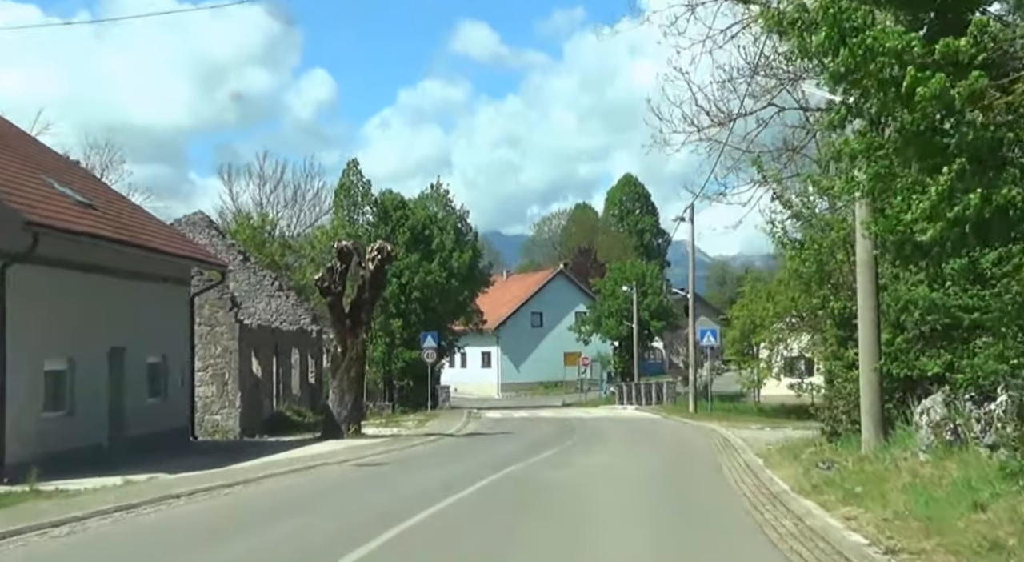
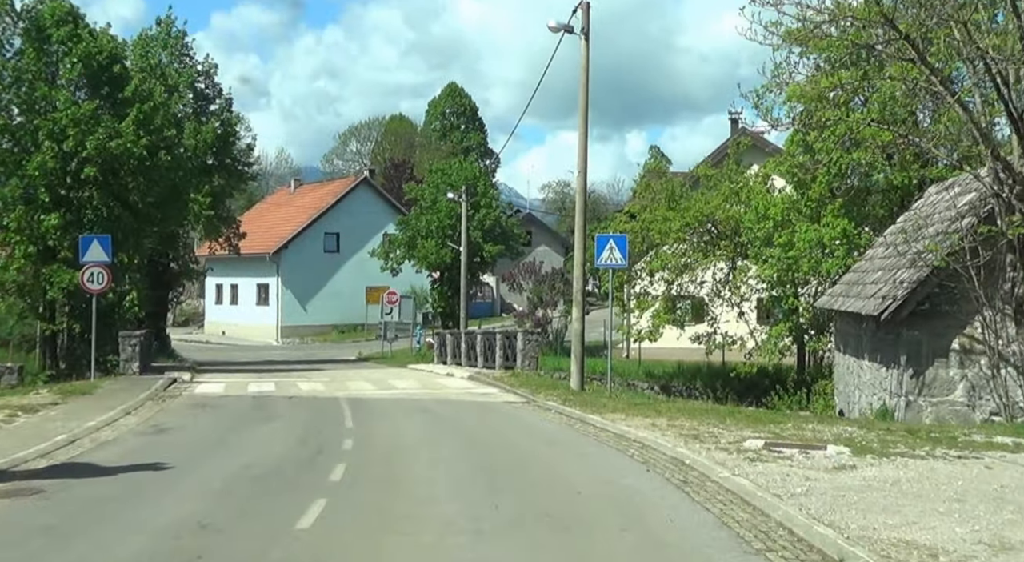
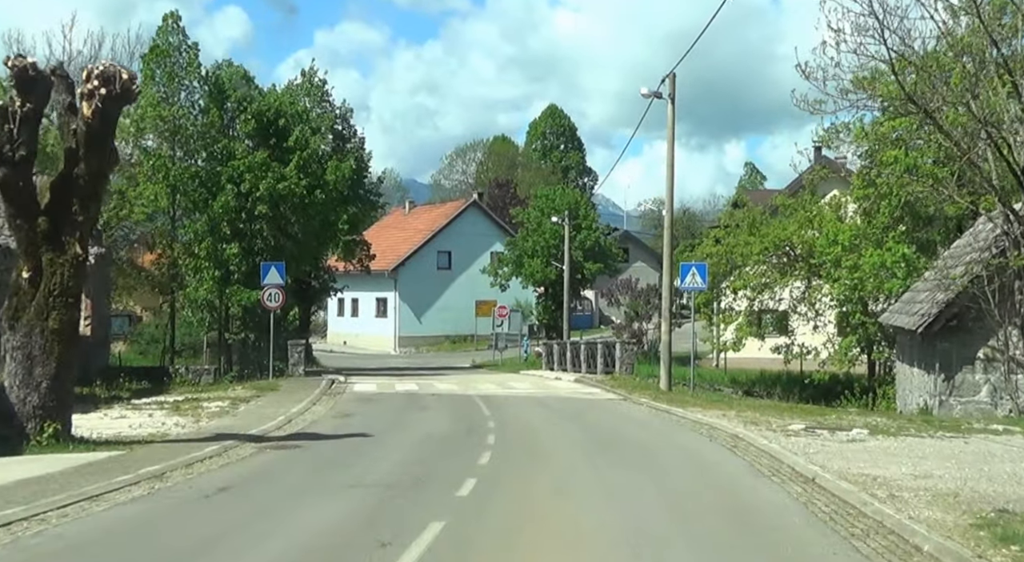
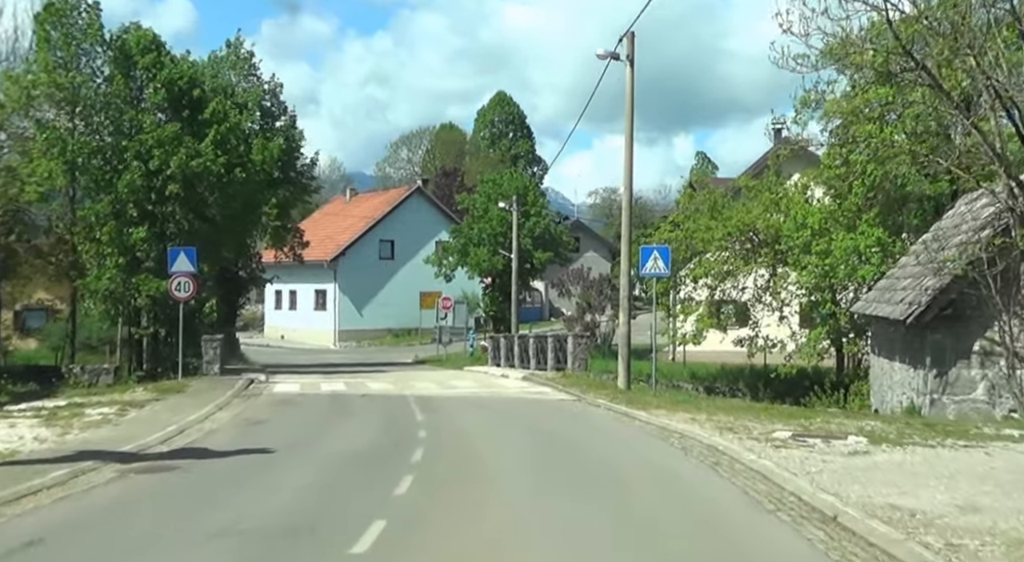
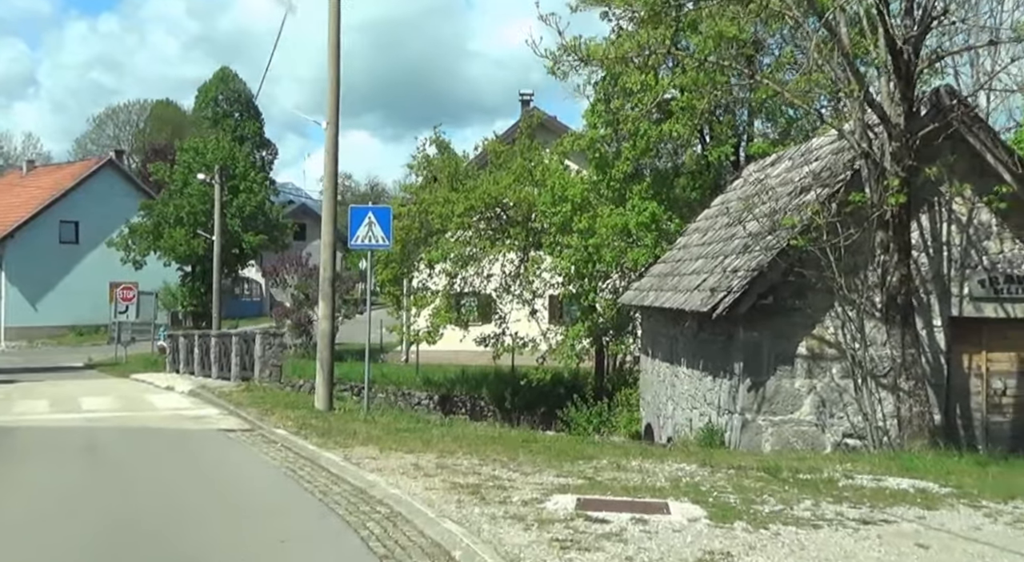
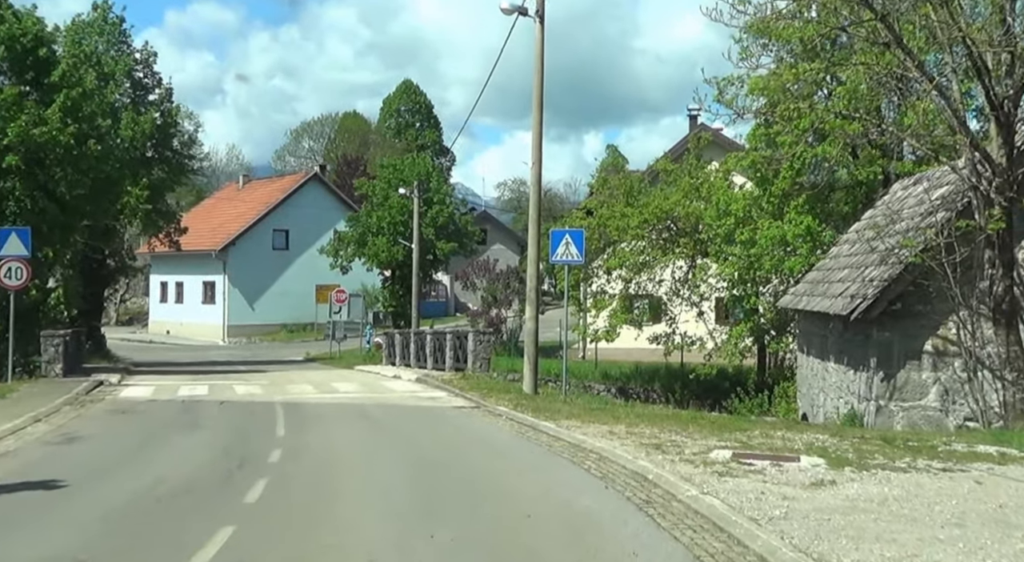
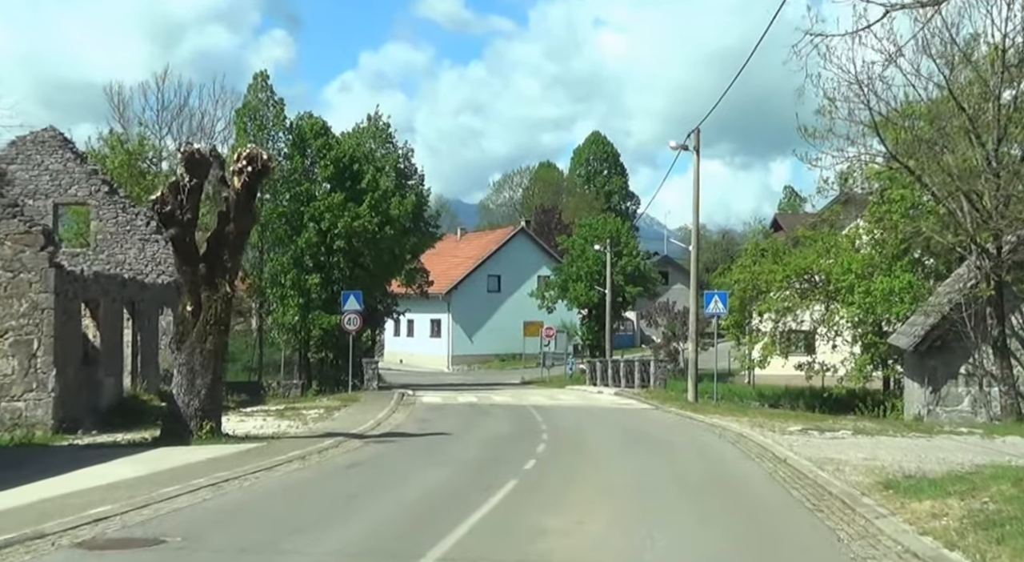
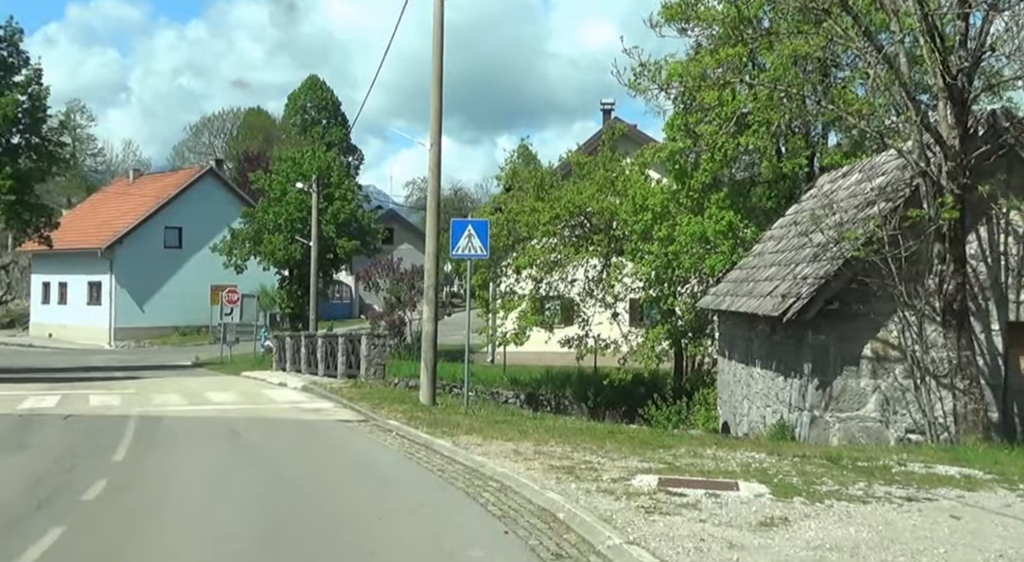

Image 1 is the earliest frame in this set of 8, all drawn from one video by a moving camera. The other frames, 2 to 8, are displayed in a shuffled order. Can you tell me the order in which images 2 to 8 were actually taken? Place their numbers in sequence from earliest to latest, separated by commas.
7, 3, 4, 2, 6, 8, 5
